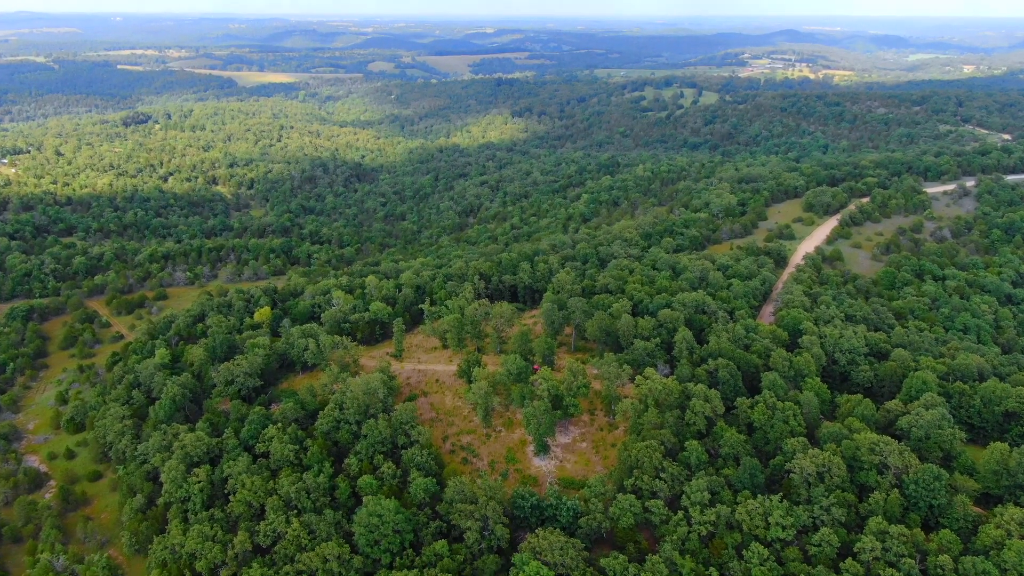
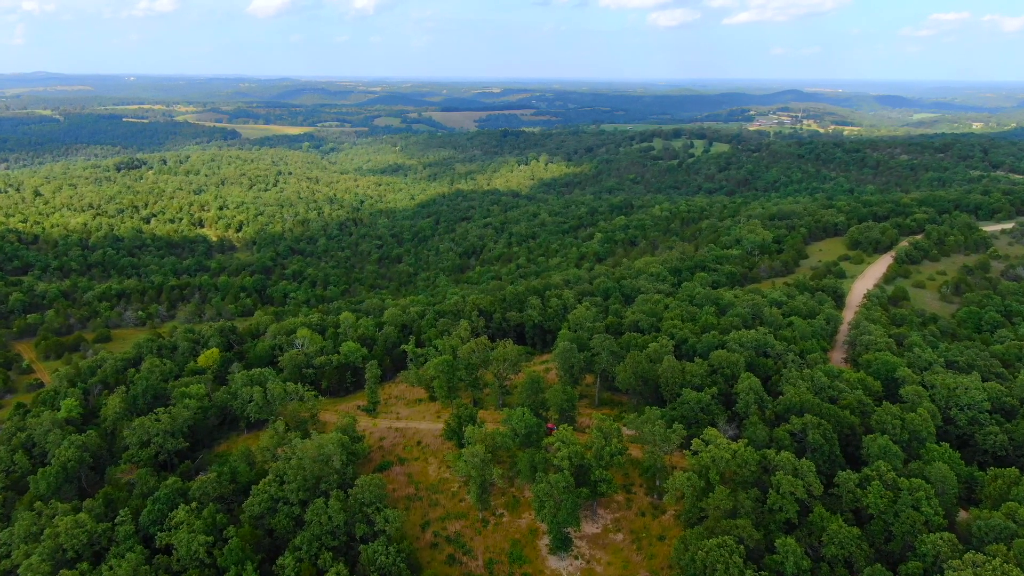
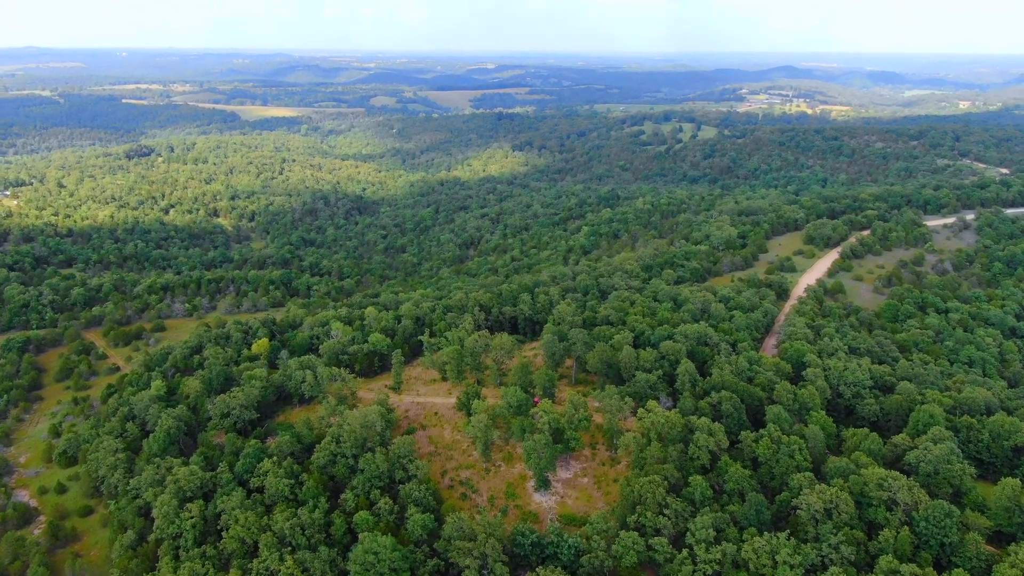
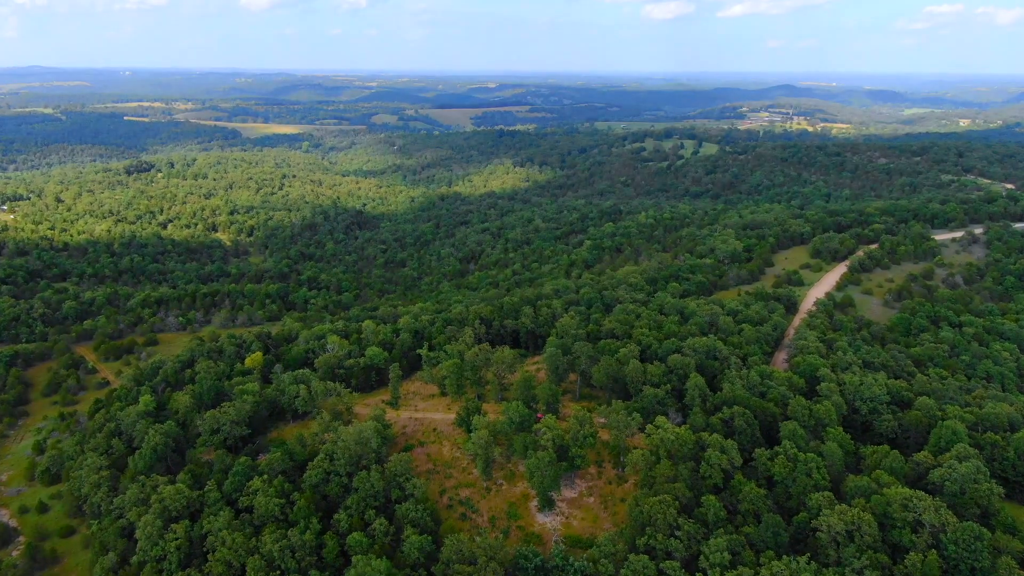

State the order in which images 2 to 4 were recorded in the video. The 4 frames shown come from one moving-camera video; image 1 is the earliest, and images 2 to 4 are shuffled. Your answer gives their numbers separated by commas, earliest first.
3, 4, 2
